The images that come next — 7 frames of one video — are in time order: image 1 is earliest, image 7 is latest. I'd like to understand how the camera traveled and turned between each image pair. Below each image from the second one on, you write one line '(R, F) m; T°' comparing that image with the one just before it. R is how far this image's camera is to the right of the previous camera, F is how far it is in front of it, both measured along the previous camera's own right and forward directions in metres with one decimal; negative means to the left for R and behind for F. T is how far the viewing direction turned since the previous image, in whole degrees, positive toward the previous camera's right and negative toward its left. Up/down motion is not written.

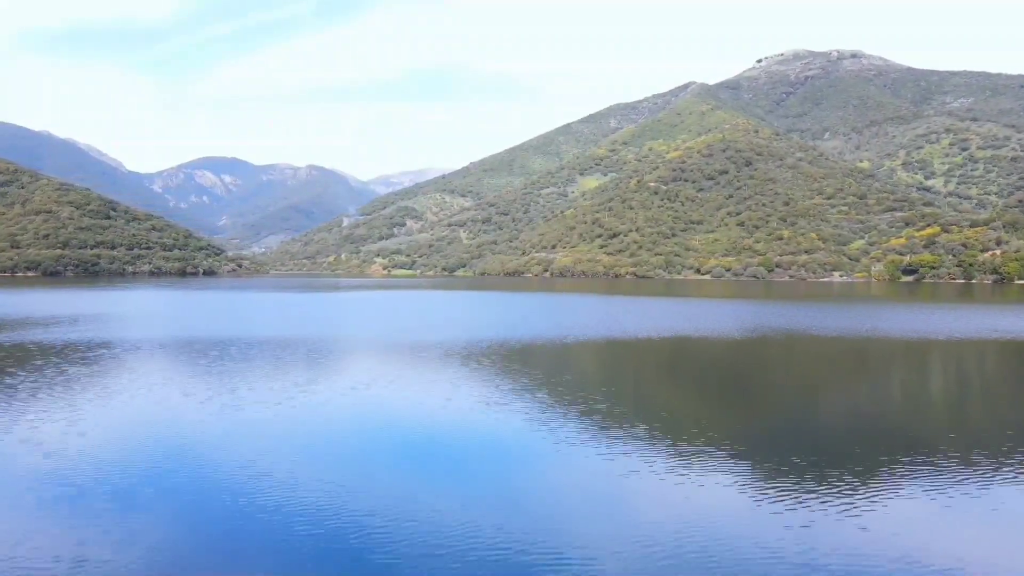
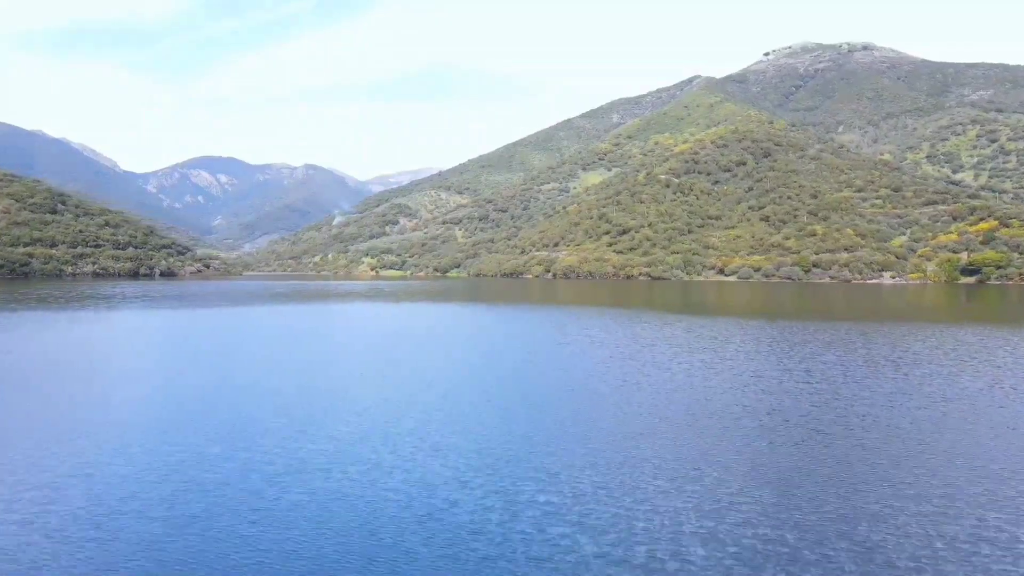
(+0.4, +14.5) m; 0°
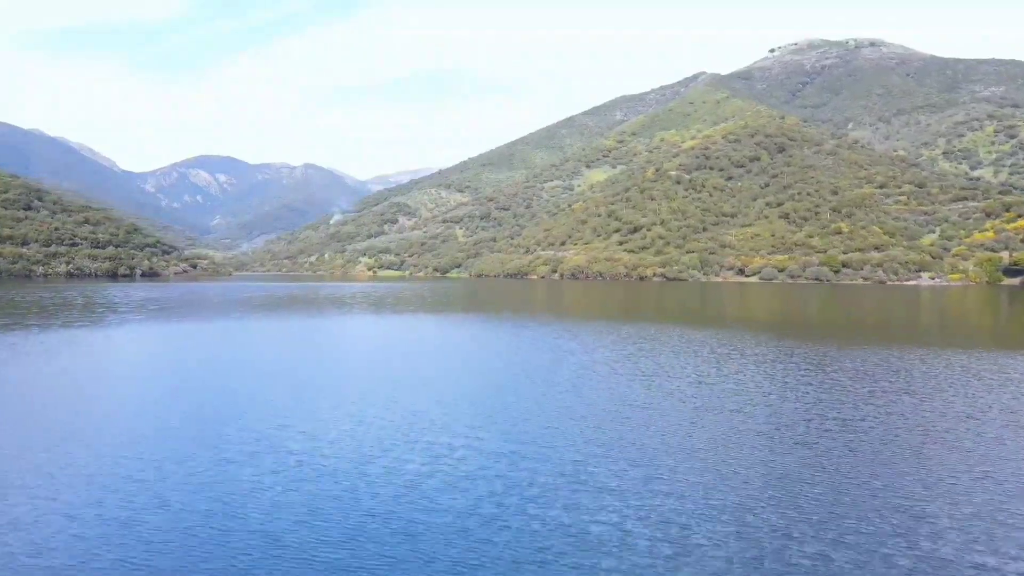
(-0.6, +6.9) m; 0°
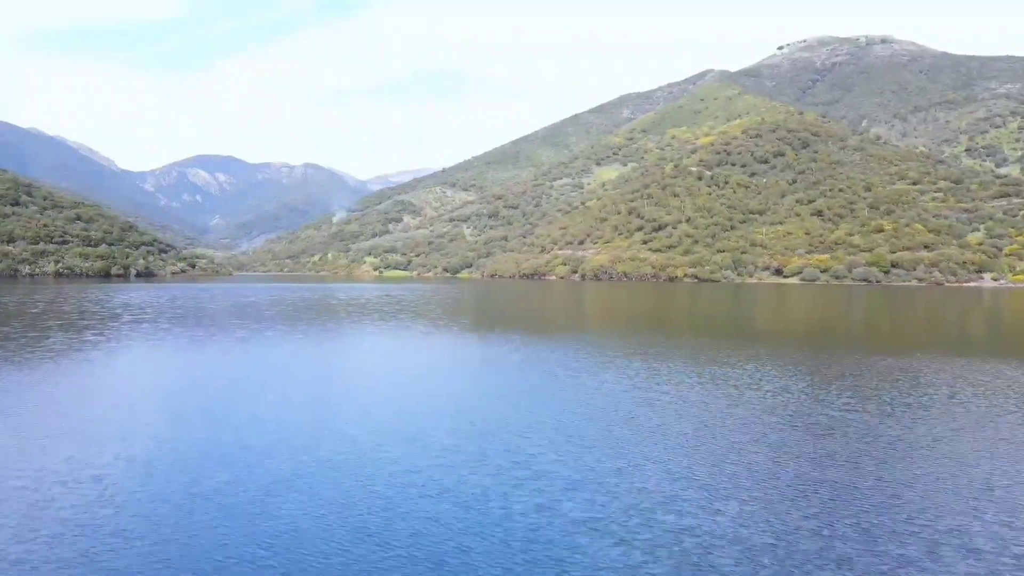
(-2.6, +6.5) m; 0°
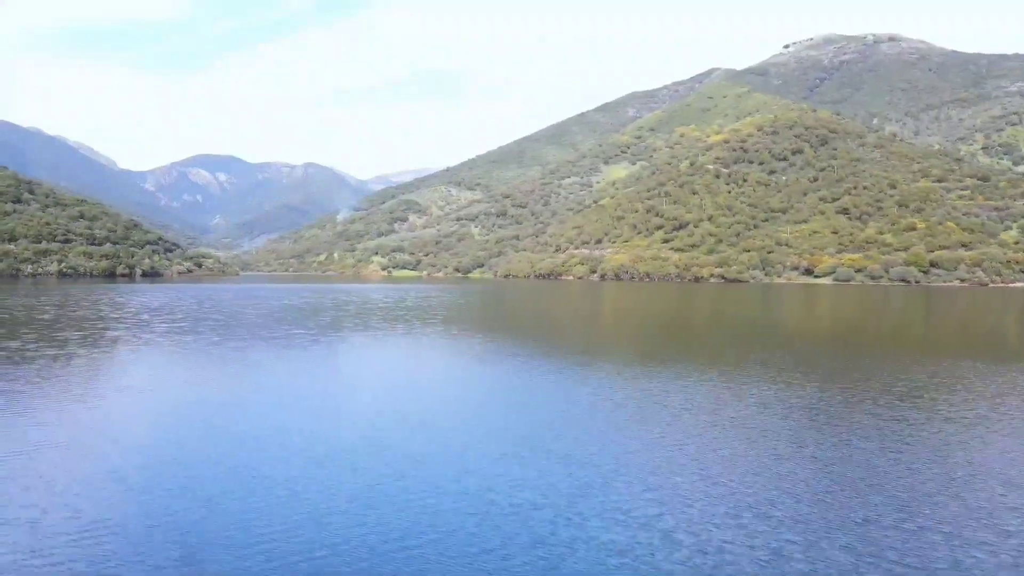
(-2.3, +3.4) m; 0°
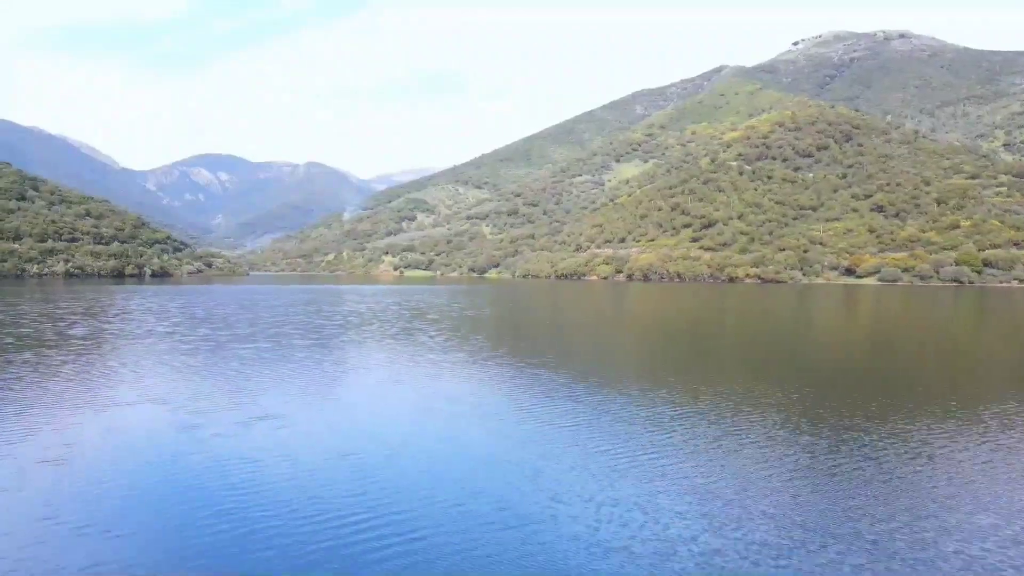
(-2.9, +3.9) m; 0°
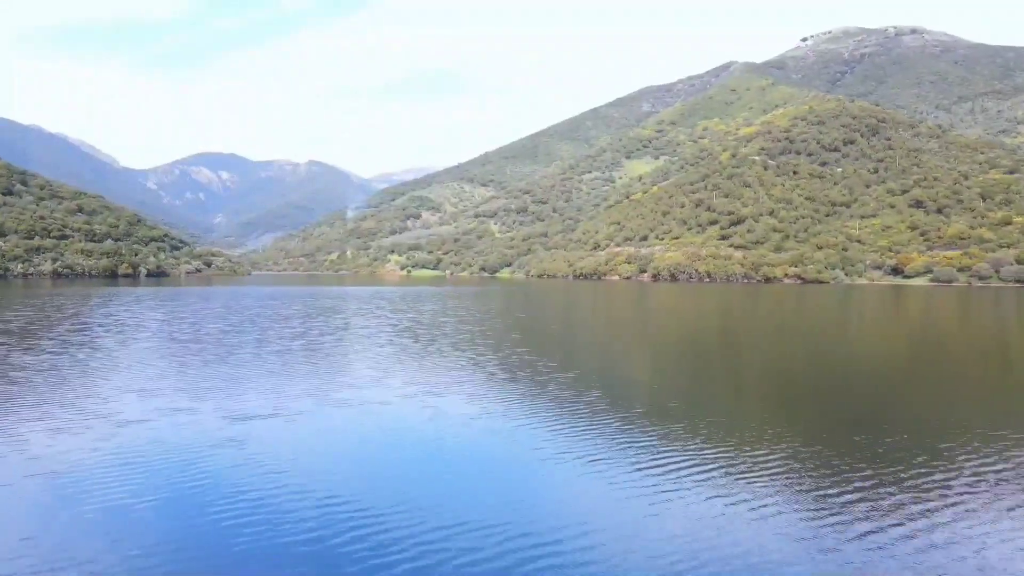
(-2.1, +5.8) m; 0°
